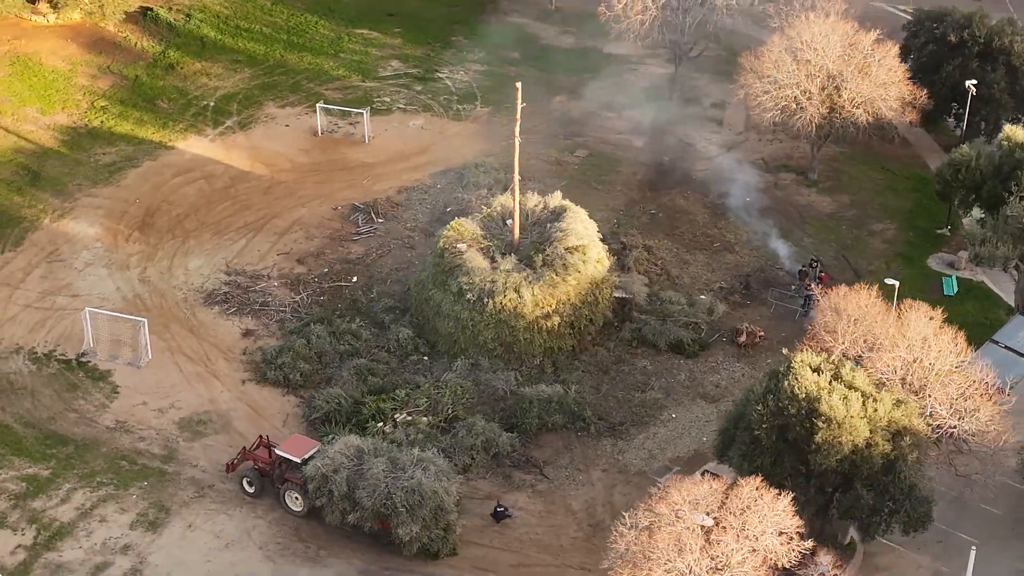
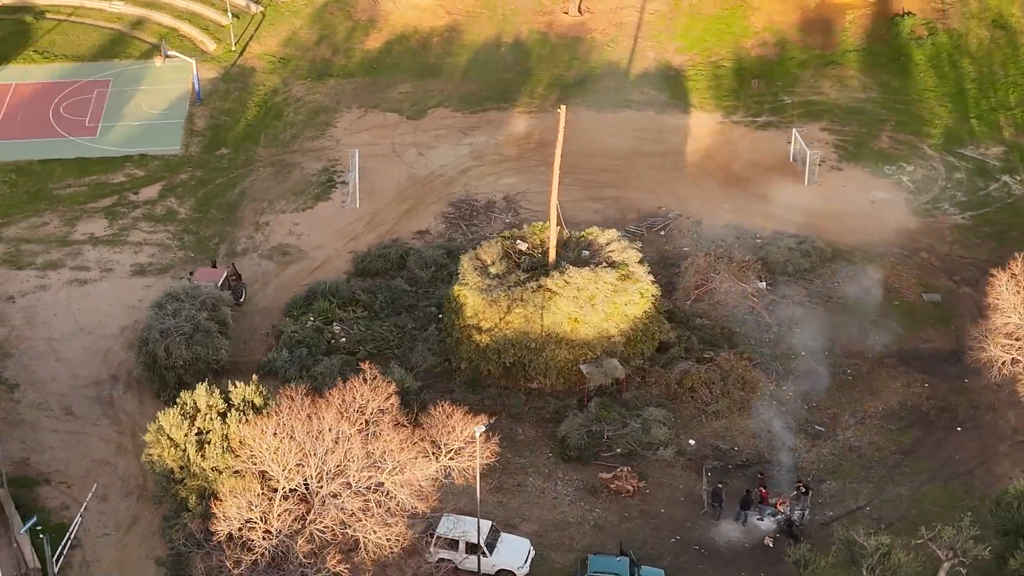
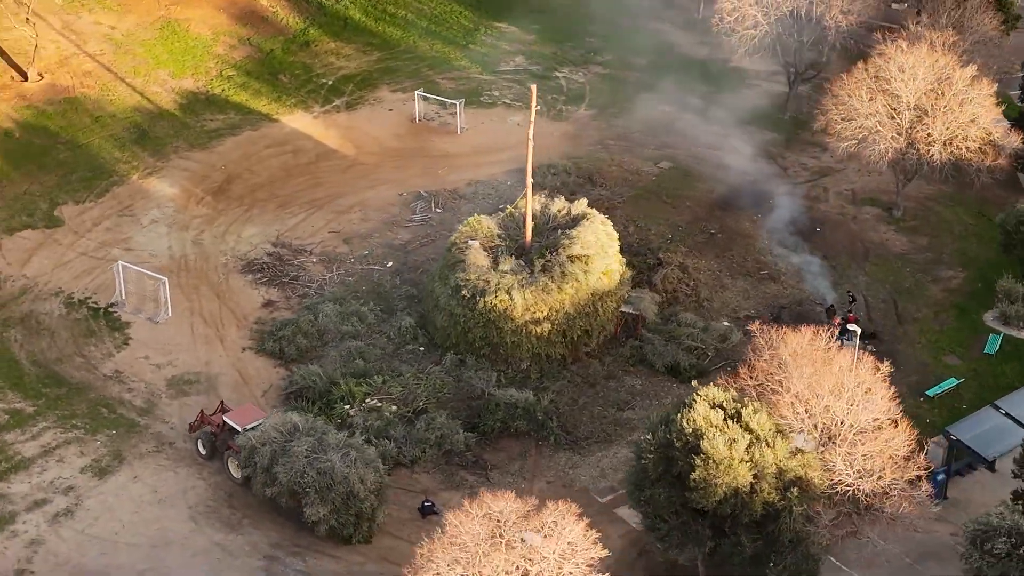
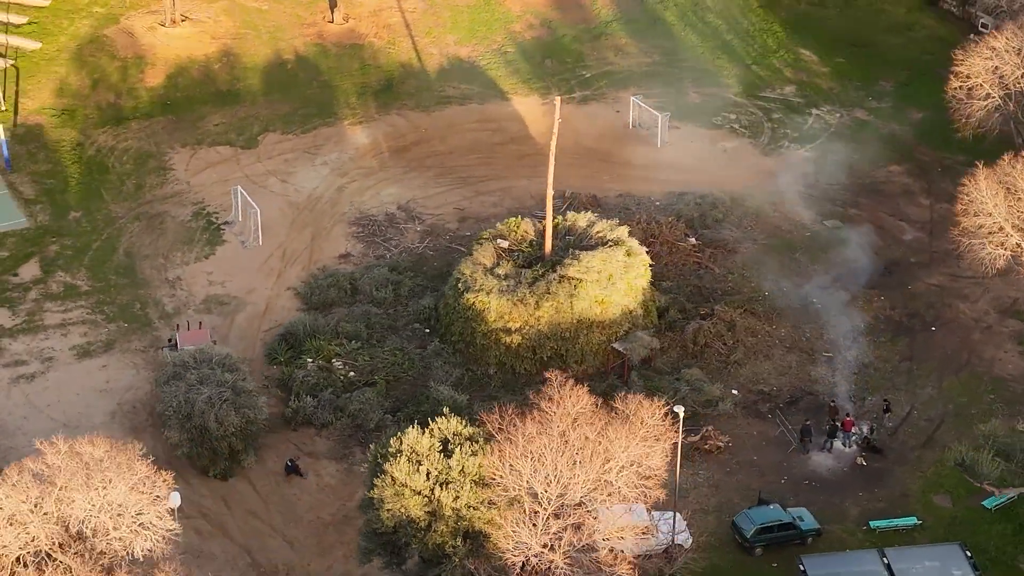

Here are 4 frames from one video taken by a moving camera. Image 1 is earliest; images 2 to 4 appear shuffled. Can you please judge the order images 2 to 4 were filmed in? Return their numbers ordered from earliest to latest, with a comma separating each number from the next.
3, 4, 2
